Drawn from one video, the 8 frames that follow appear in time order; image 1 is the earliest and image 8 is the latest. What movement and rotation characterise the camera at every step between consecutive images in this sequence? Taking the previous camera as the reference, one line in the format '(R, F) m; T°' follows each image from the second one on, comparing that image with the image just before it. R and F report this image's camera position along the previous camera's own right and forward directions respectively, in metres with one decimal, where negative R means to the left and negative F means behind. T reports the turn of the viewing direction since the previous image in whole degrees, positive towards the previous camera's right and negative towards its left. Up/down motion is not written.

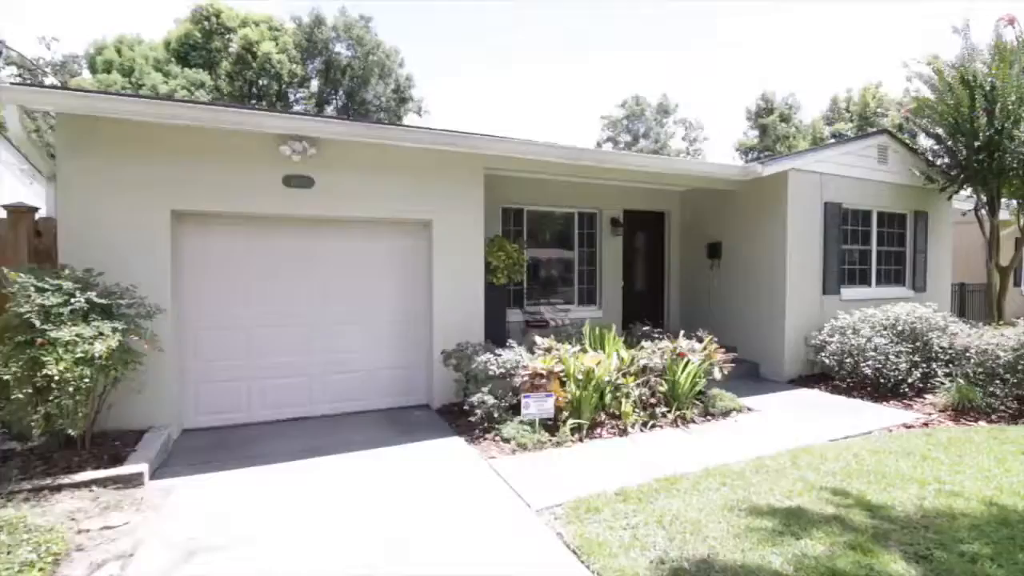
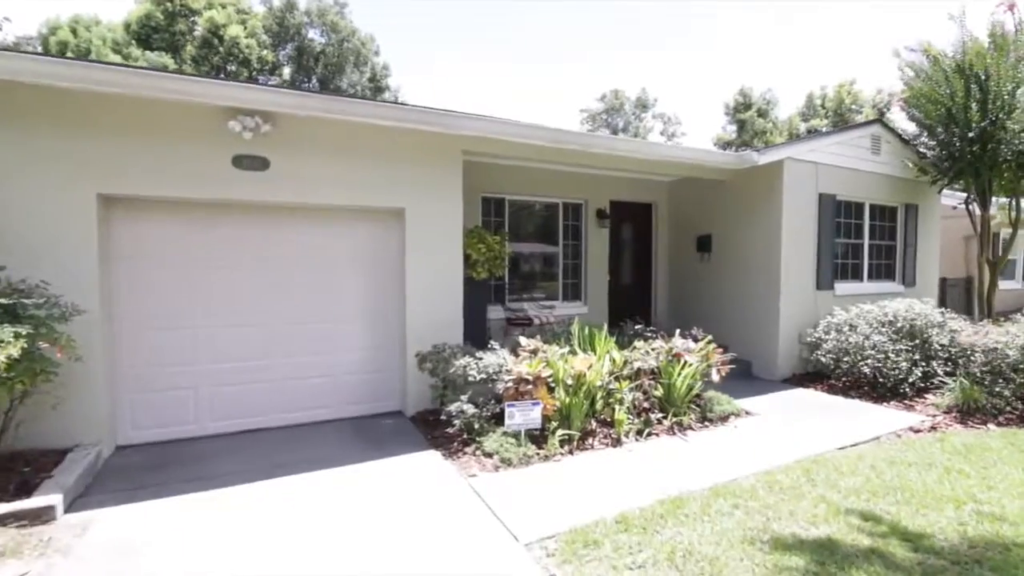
(0.0, +0.5) m; +3°
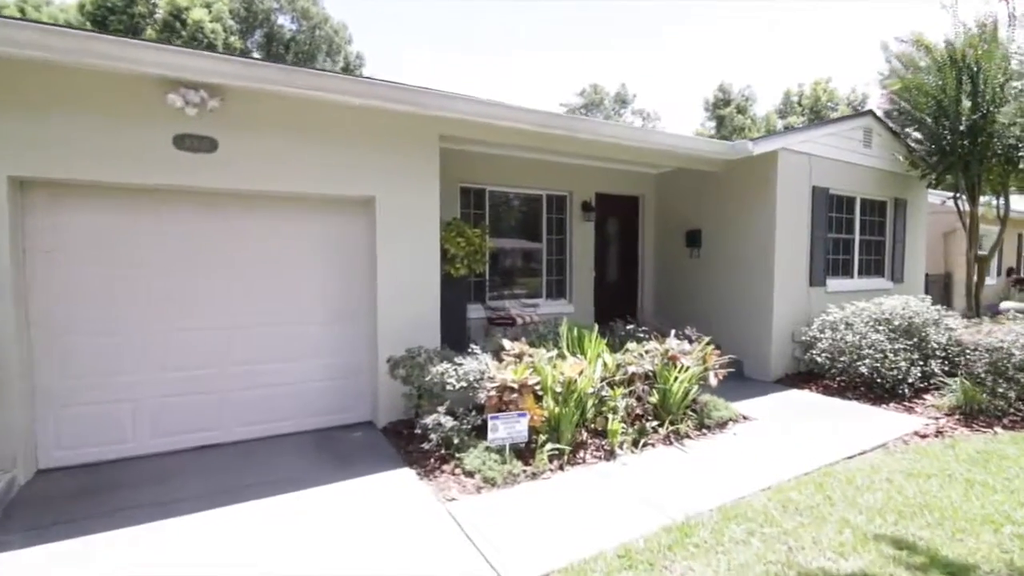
(0.0, +0.4) m; +3°
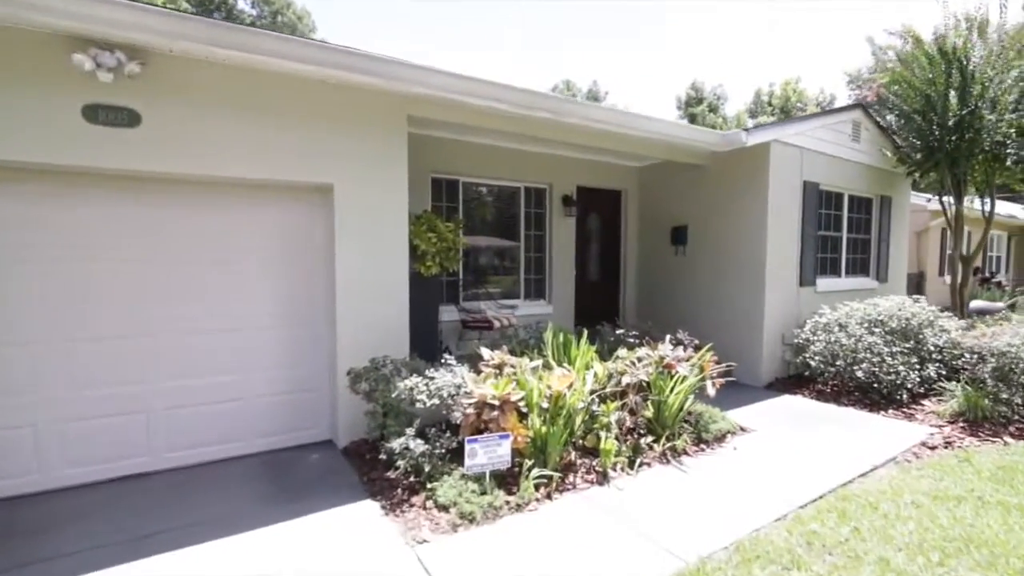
(-0.1, +0.5) m; +3°
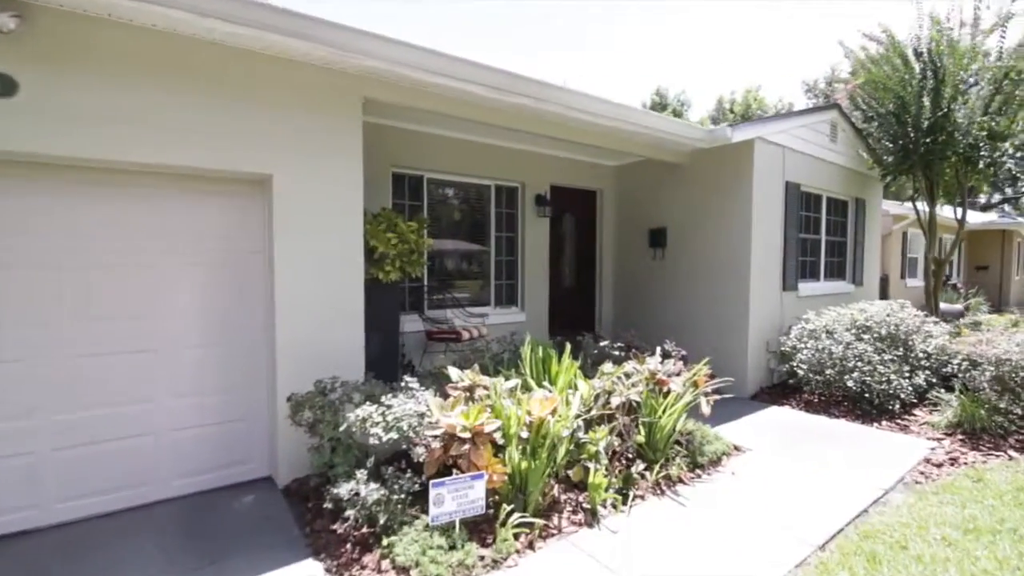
(0.0, +0.5) m; +4°
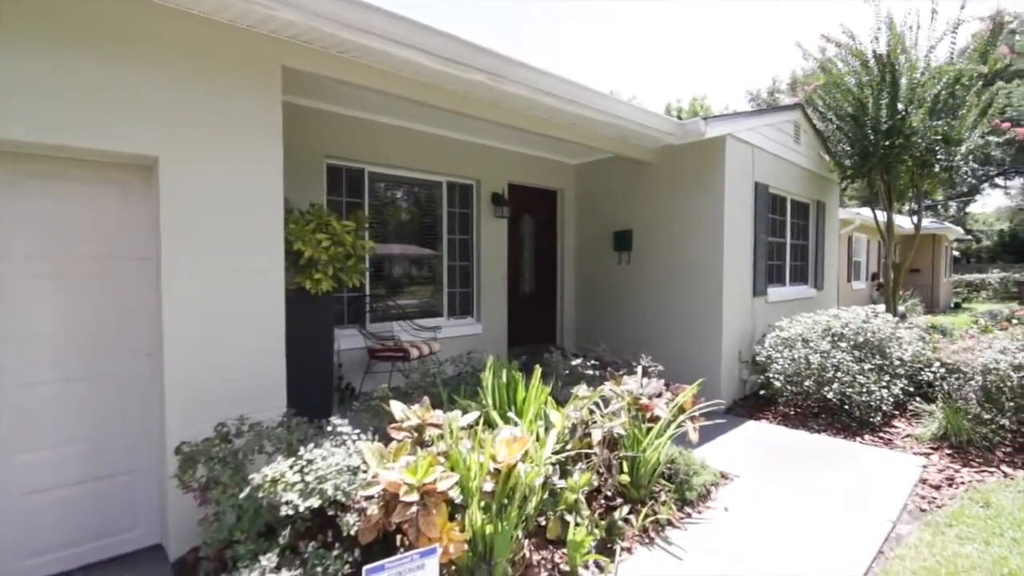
(0.0, +0.6) m; +6°
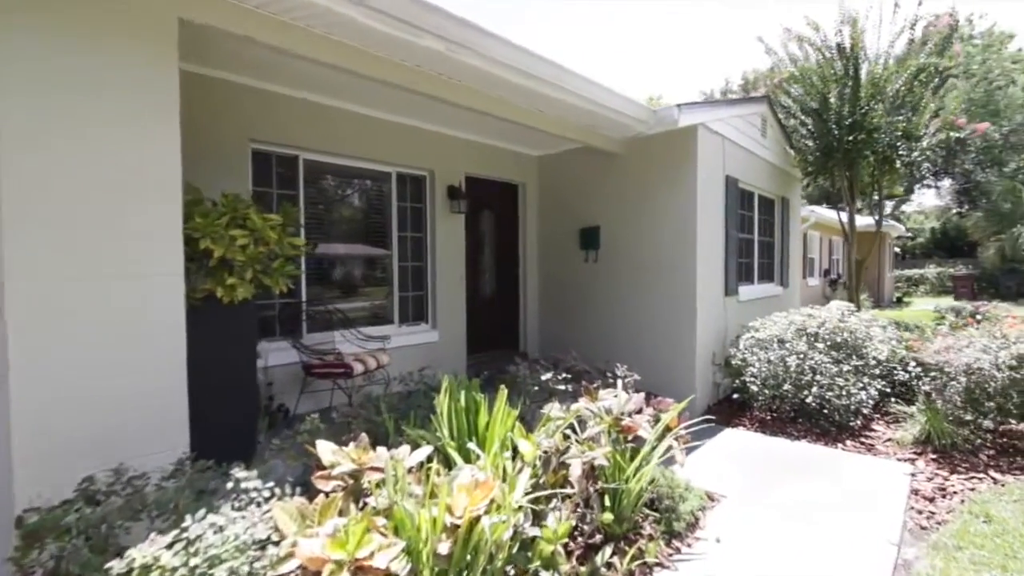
(0.0, +0.5) m; +5°
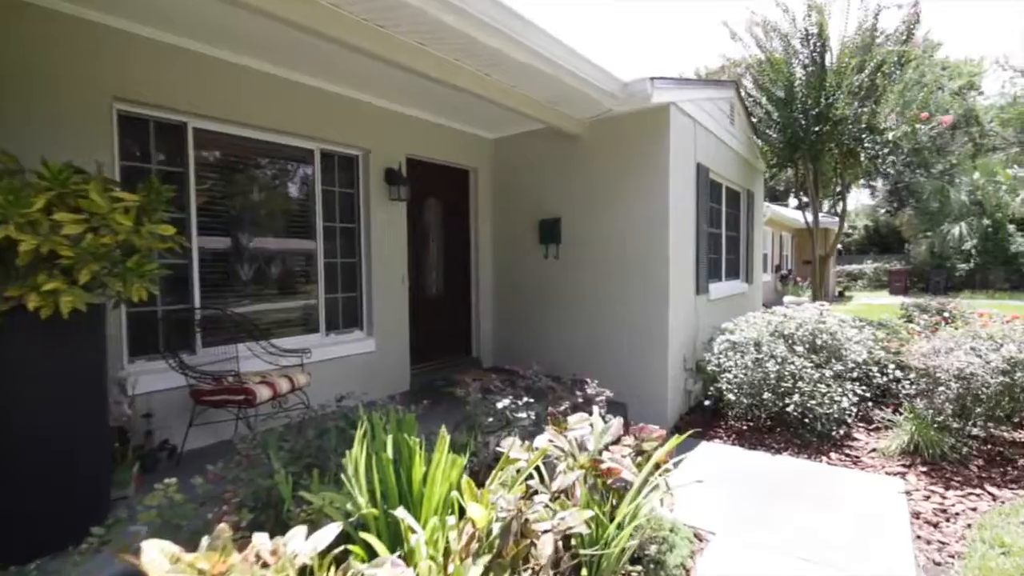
(0.0, +0.6) m; +6°
